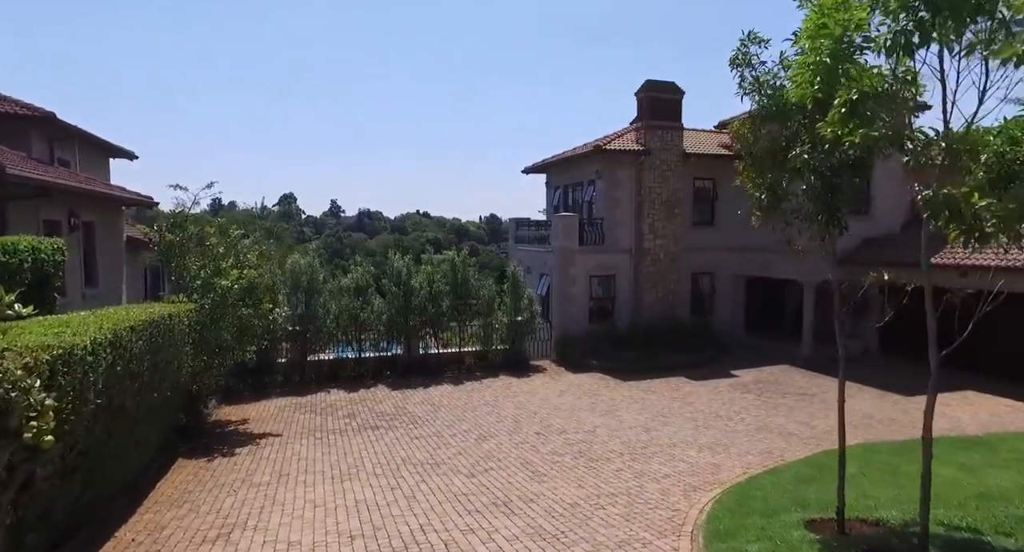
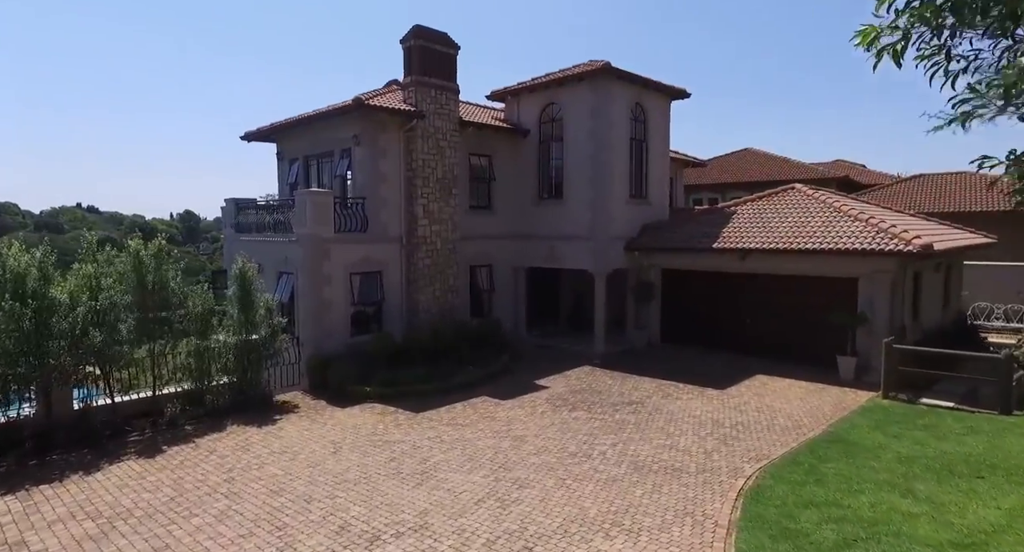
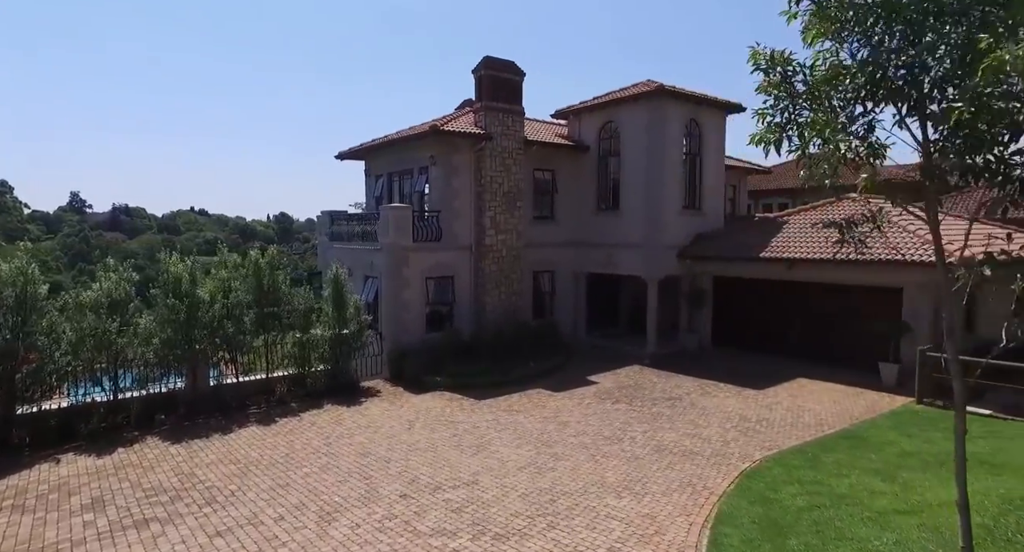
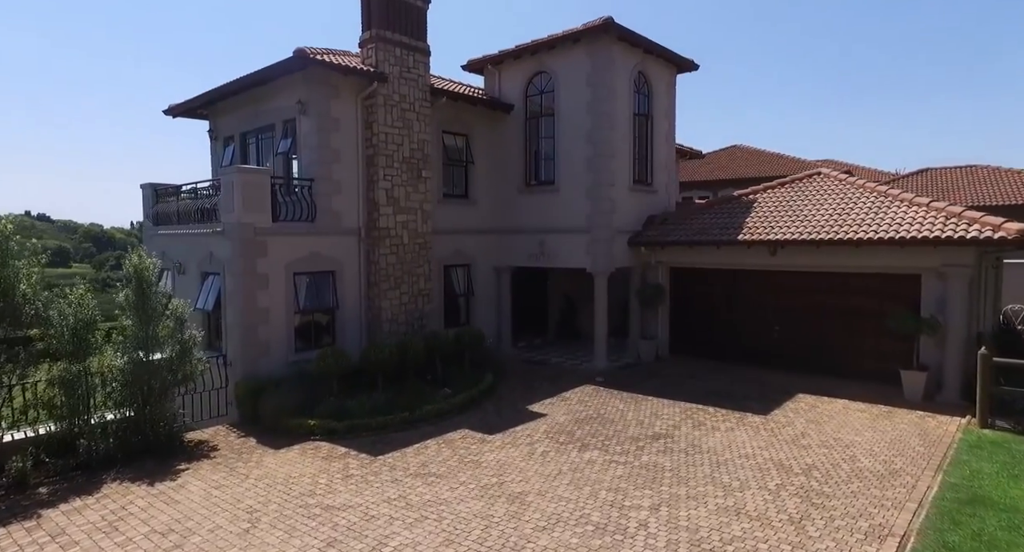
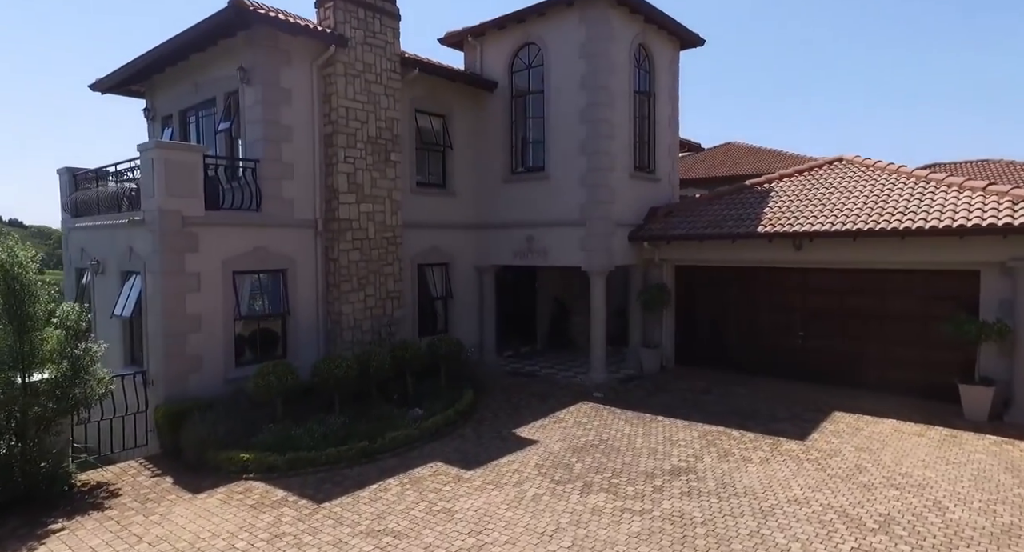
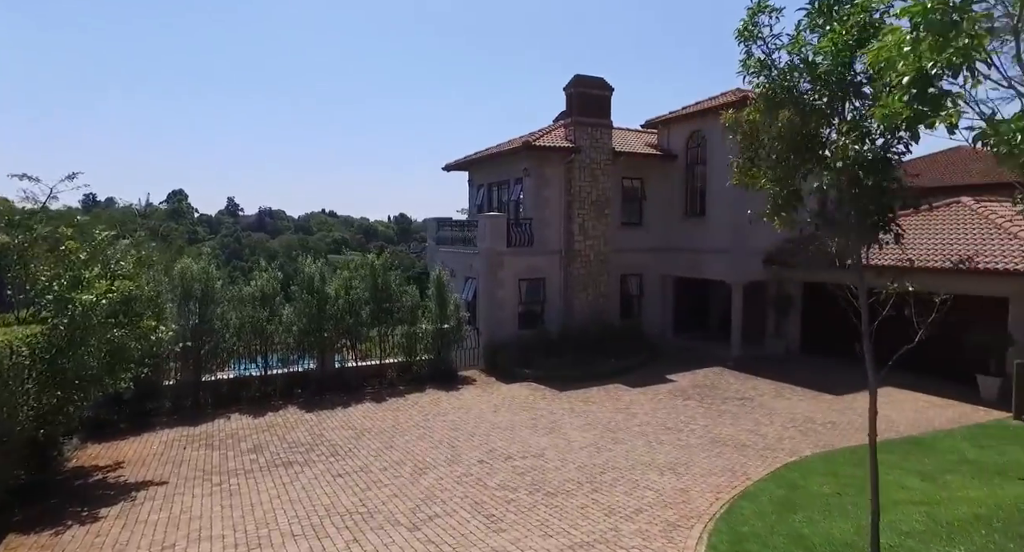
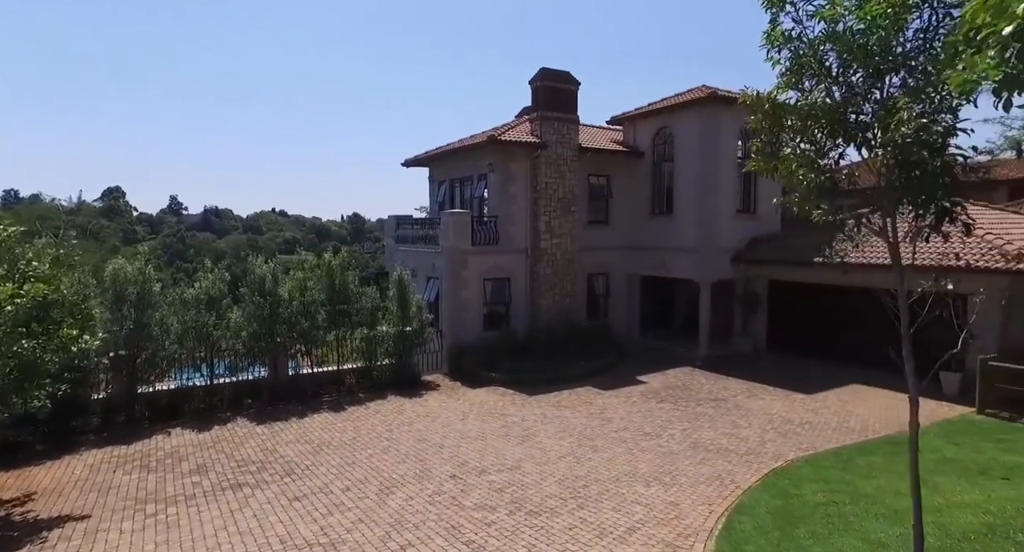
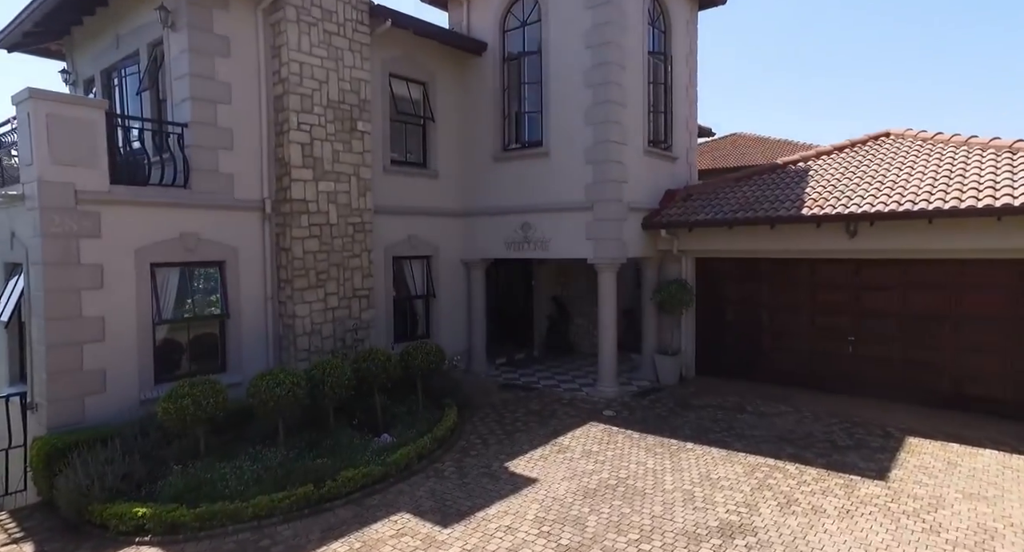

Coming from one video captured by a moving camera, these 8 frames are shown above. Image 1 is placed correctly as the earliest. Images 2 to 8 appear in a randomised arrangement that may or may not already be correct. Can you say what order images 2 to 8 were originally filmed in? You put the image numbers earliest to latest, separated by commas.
6, 7, 3, 2, 4, 5, 8
